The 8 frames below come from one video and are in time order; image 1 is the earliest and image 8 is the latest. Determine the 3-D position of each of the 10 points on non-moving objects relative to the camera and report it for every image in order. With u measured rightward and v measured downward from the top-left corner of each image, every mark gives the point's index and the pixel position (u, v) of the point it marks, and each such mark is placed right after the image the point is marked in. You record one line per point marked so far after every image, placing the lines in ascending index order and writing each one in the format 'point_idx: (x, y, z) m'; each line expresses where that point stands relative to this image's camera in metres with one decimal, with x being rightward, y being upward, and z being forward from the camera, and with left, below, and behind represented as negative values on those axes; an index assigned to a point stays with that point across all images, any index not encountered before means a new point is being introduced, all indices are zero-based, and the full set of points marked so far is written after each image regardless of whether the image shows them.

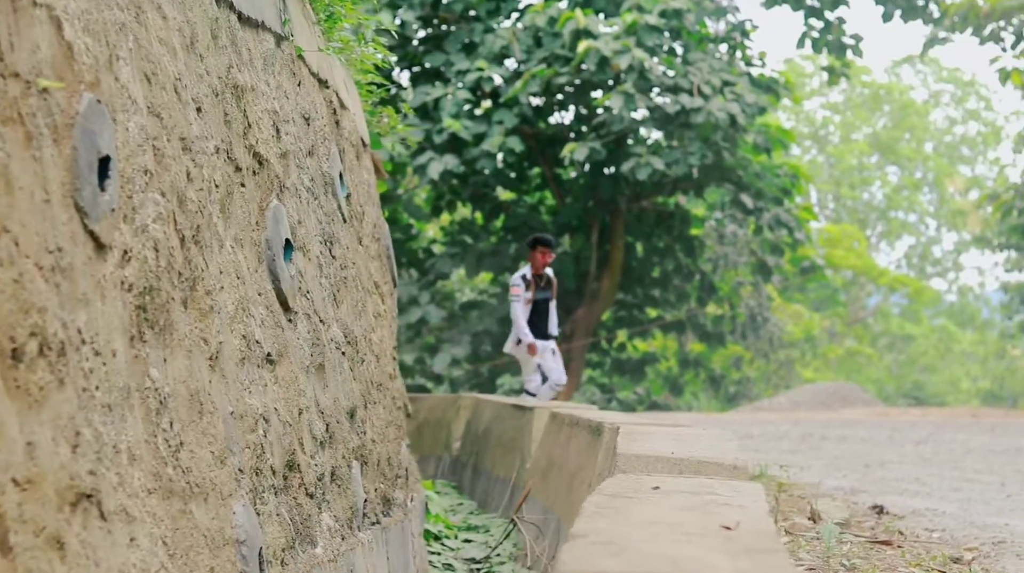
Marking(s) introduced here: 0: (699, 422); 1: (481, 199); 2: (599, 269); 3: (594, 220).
0: (+1.4, -1.0, +12.1) m
1: (-0.3, +0.9, +16.5) m
2: (+0.9, +0.2, +16.7) m
3: (+0.8, +0.7, +16.4) m
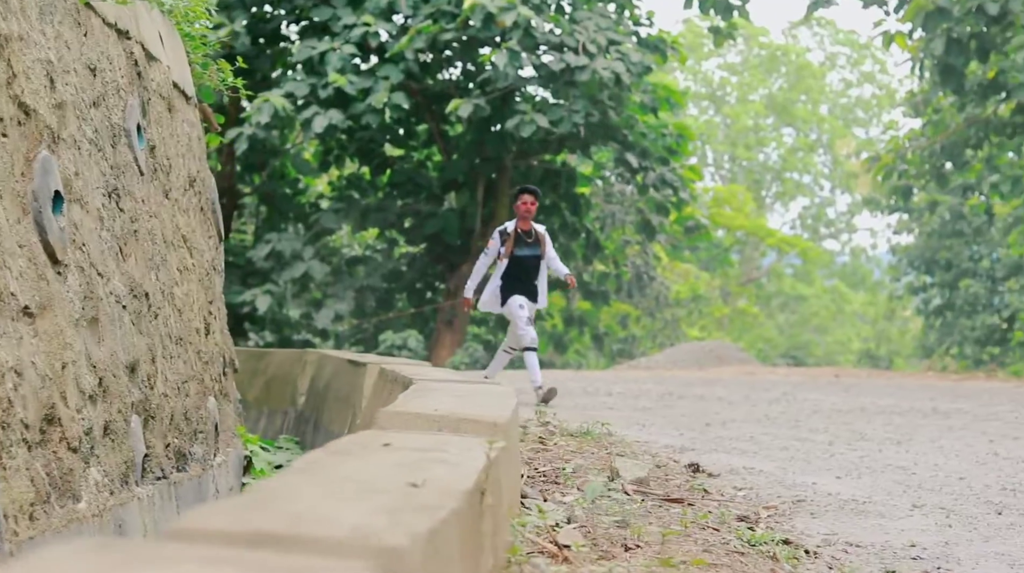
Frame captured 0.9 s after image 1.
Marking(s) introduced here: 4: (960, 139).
0: (+0.4, -0.7, +12.2) m
1: (-1.5, +1.4, +16.4) m
2: (-0.3, +0.6, +16.7) m
3: (-0.4, +1.1, +16.4) m
4: (+4.5, +1.5, +16.0) m
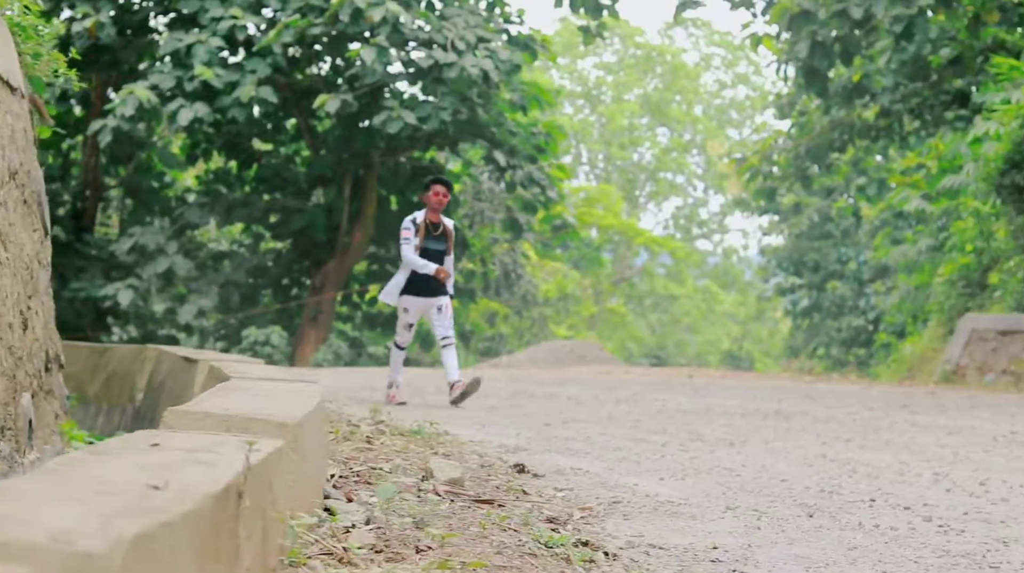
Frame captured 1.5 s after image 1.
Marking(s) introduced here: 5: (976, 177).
0: (-0.7, -0.7, +12.1) m
1: (-2.9, +1.4, +16.2) m
2: (-1.7, +0.7, +16.6) m
3: (-1.7, +1.2, +16.3) m
4: (+3.2, +1.5, +16.2) m
5: (+3.7, +0.9, +12.6) m
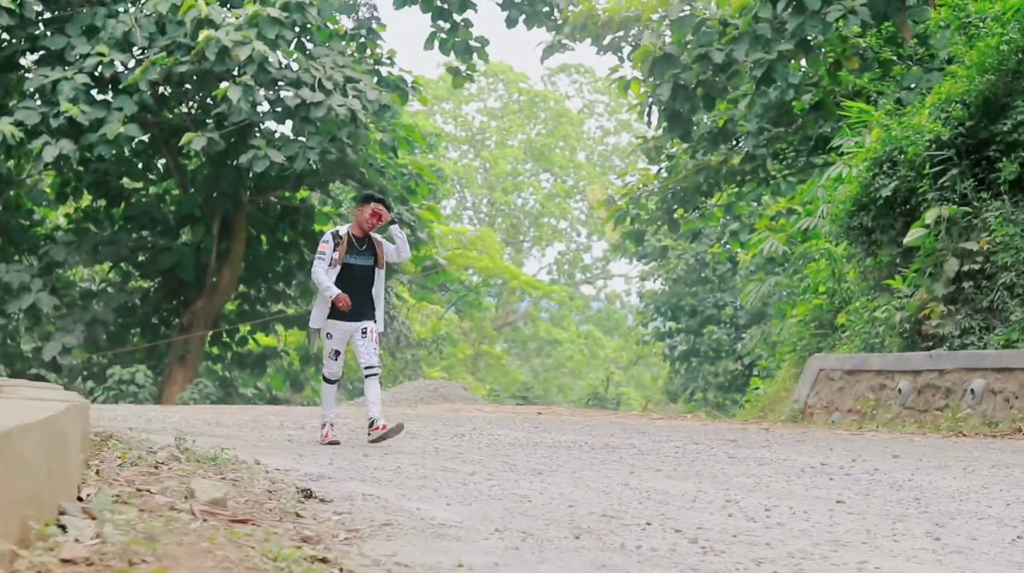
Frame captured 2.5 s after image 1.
0: (-1.8, -1.0, +12.0) m
1: (-4.2, +1.0, +16.1) m
2: (-3.1, +0.3, +16.5) m
3: (-3.1, +0.8, +16.2) m
4: (+1.9, +1.0, +16.4) m
5: (+2.6, +0.6, +12.8) m
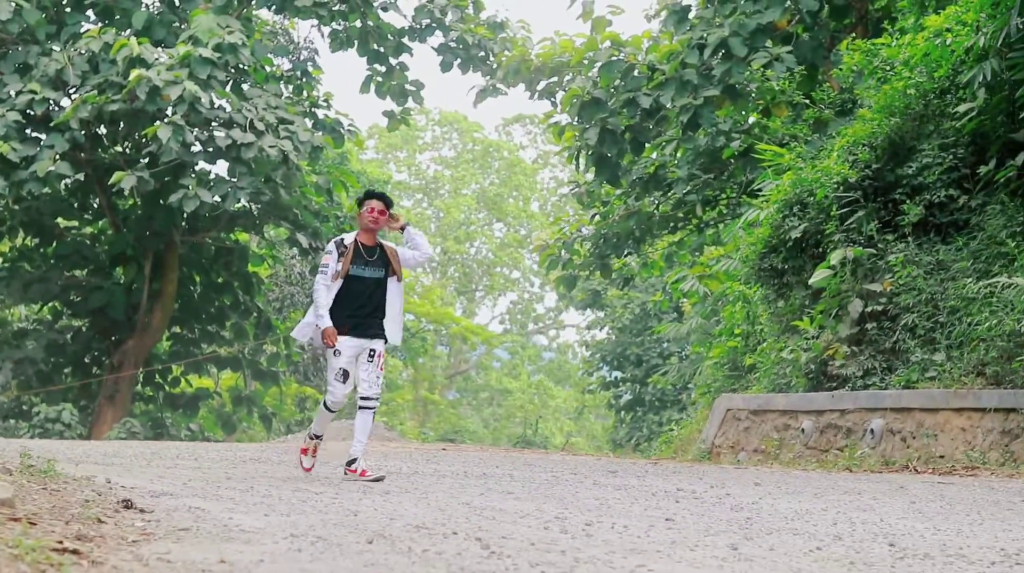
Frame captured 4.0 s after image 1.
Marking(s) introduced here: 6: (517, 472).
0: (-2.5, -1.2, +12.0) m
1: (-4.9, +0.7, +16.1) m
2: (-3.8, -0.2, +16.5) m
3: (-3.8, +0.4, +16.2) m
4: (+1.2, +0.6, +16.5) m
5: (+1.9, +0.2, +12.8) m
6: (0.0, -1.1, +9.1) m
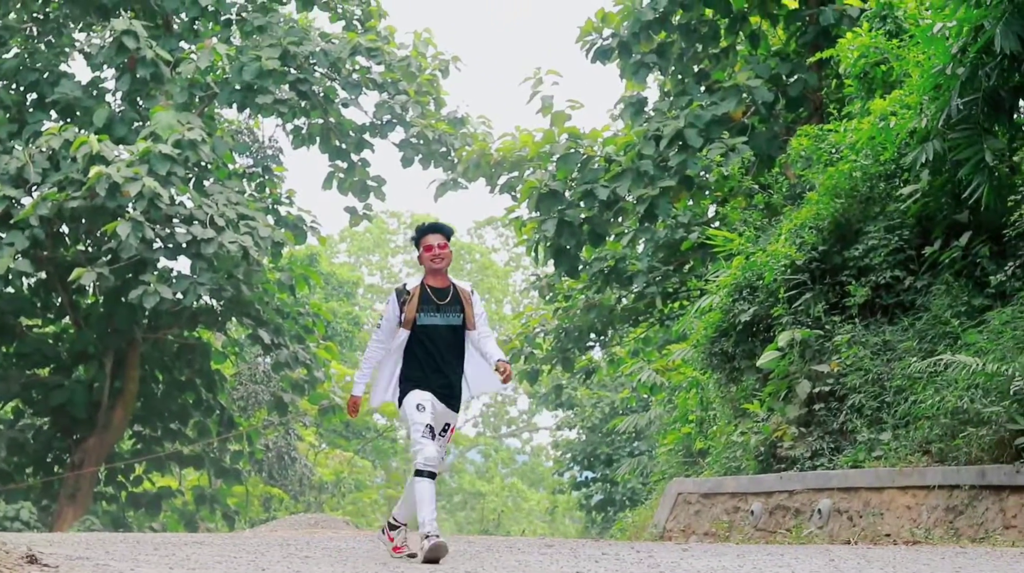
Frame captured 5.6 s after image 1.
0: (-2.9, -1.9, +11.9) m
1: (-5.3, -0.3, +16.1) m
2: (-4.2, -1.2, +16.4) m
3: (-4.2, -0.6, +16.2) m
4: (+0.8, -0.4, +16.5) m
5: (+1.5, -0.5, +12.9) m
6: (-0.3, -1.5, +9.0) m
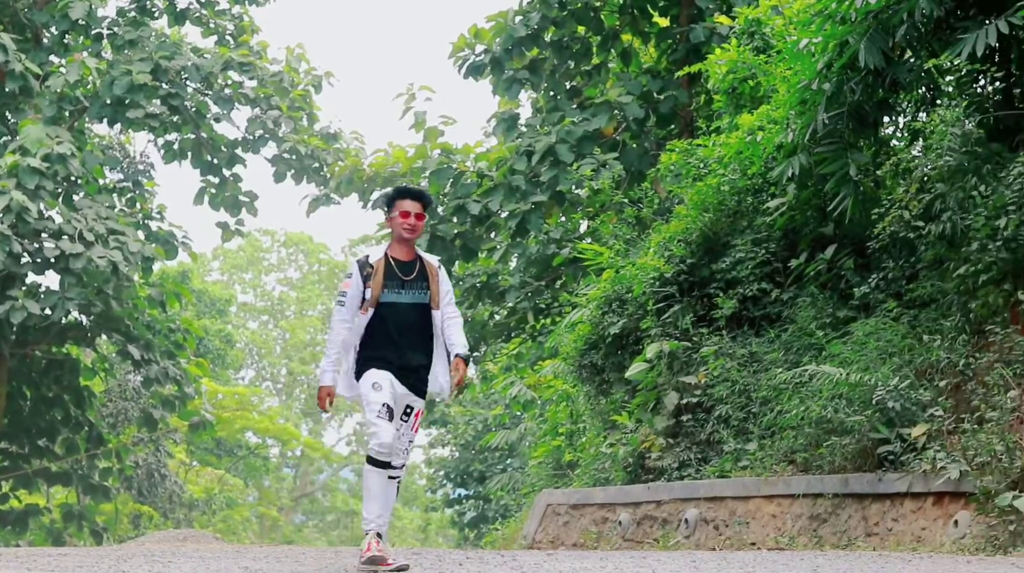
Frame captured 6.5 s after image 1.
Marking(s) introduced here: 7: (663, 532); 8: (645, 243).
0: (-3.9, -2.0, +11.5) m
1: (-6.6, -0.5, +15.6) m
2: (-5.5, -1.3, +16.0) m
3: (-5.5, -0.8, +15.8) m
4: (-0.6, -0.6, +16.5) m
5: (+0.4, -0.6, +12.9) m
6: (-1.1, -1.5, +8.9) m
7: (+1.0, -1.7, +10.9) m
8: (+1.1, +0.4, +12.8) m
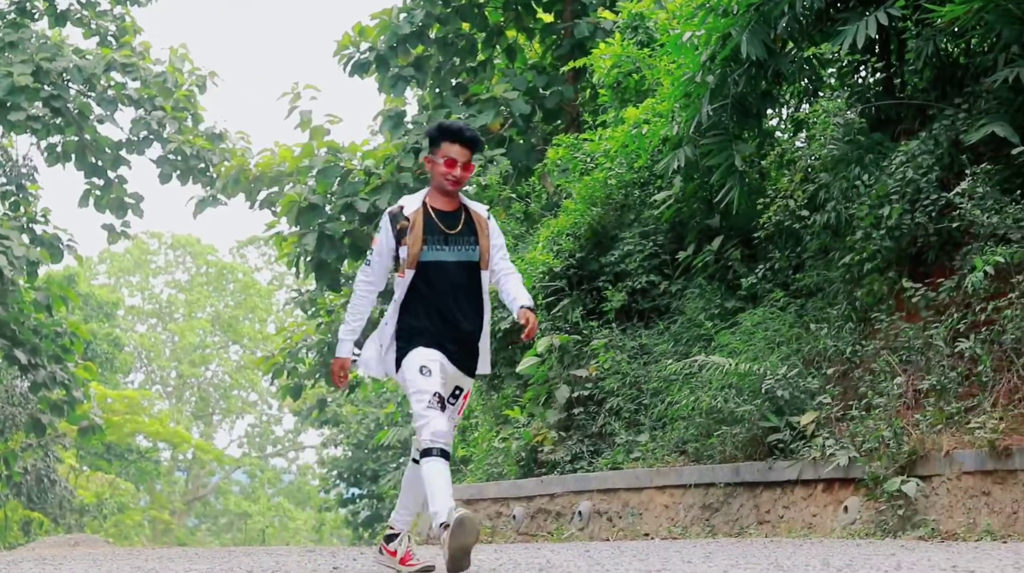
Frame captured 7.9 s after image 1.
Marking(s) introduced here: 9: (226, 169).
0: (-4.7, -2.0, +11.2) m
1: (-7.6, -0.6, +15.1) m
2: (-6.6, -1.4, +15.6) m
3: (-6.5, -0.9, +15.3) m
4: (-1.7, -0.6, +16.3) m
5: (-0.5, -0.6, +12.8) m
6: (-1.7, -1.5, +8.7) m
7: (+0.3, -1.7, +10.9) m
8: (+0.2, +0.4, +12.8) m
9: (-2.9, +1.2, +15.6) m
